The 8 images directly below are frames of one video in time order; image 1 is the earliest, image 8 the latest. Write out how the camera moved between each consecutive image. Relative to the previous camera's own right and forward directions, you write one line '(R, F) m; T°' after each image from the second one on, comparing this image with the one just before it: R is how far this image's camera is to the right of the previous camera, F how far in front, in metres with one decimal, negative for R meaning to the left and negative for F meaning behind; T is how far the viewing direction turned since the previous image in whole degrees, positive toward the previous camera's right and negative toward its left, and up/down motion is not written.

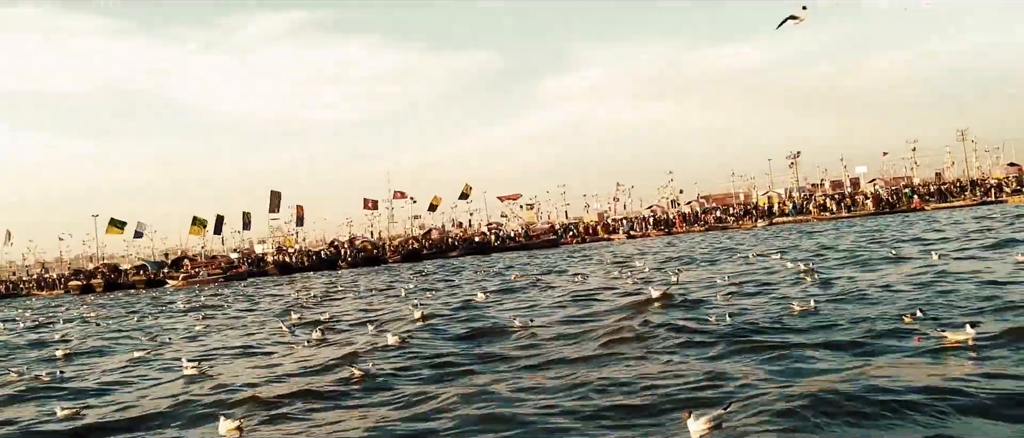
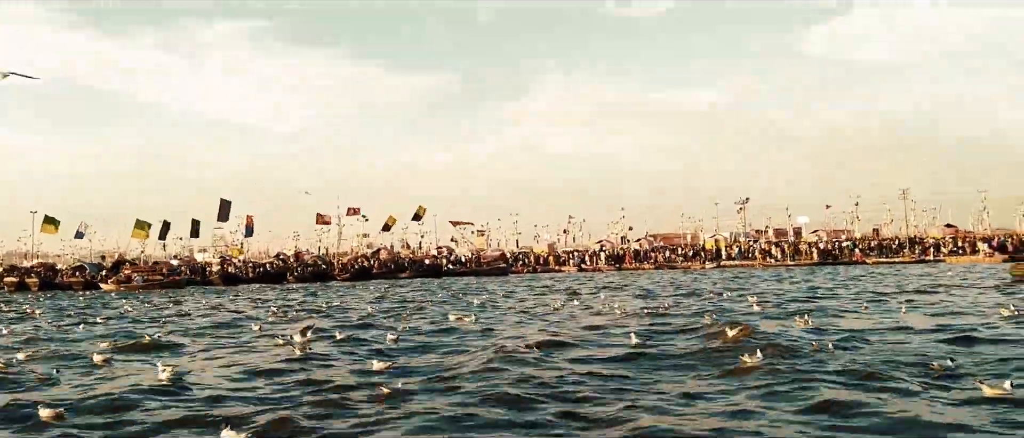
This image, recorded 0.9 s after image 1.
(-0.4, -0.3) m; +3°
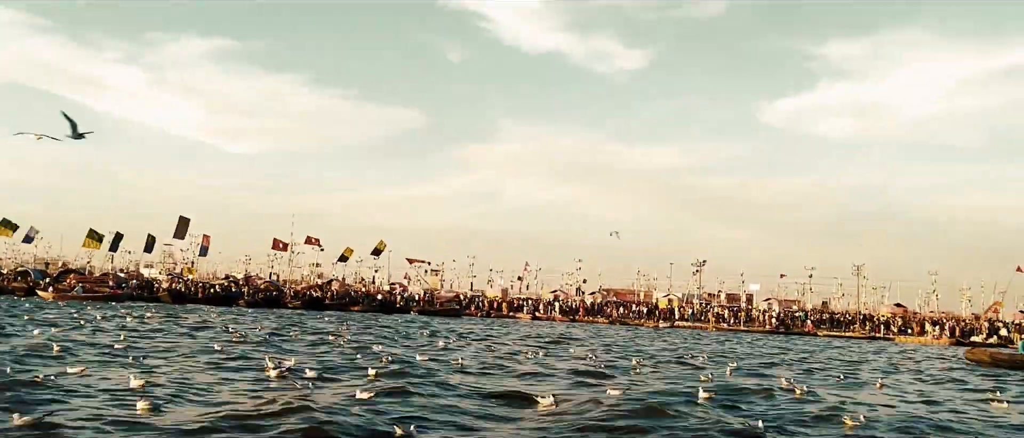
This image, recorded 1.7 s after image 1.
(-0.5, +0.1) m; +3°
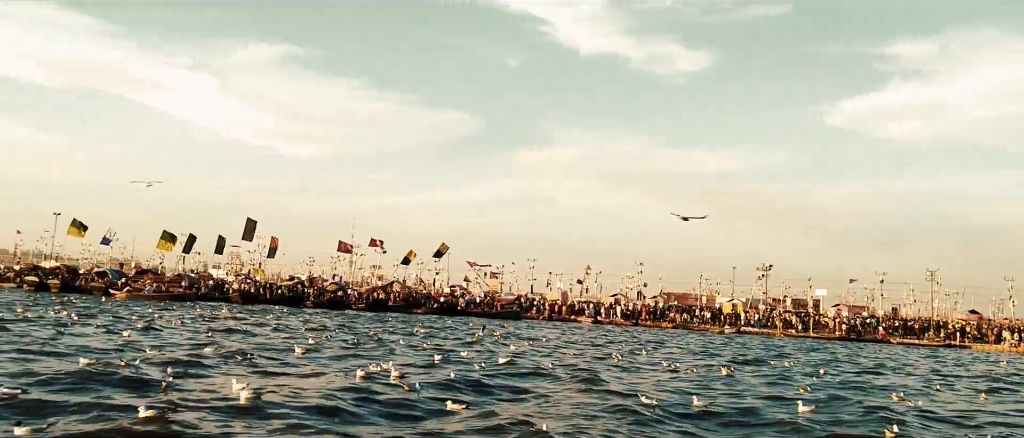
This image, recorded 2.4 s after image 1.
(-0.4, 0.0) m; -4°
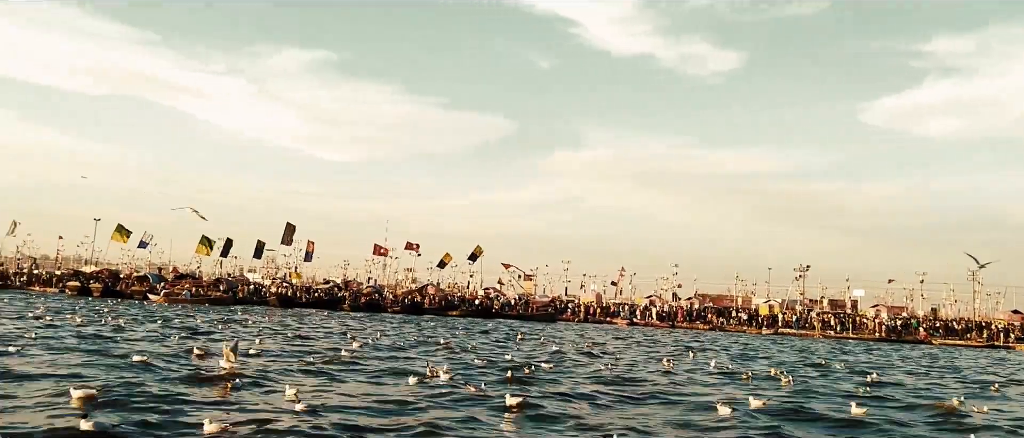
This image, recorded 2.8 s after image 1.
(-0.3, -0.1) m; -2°
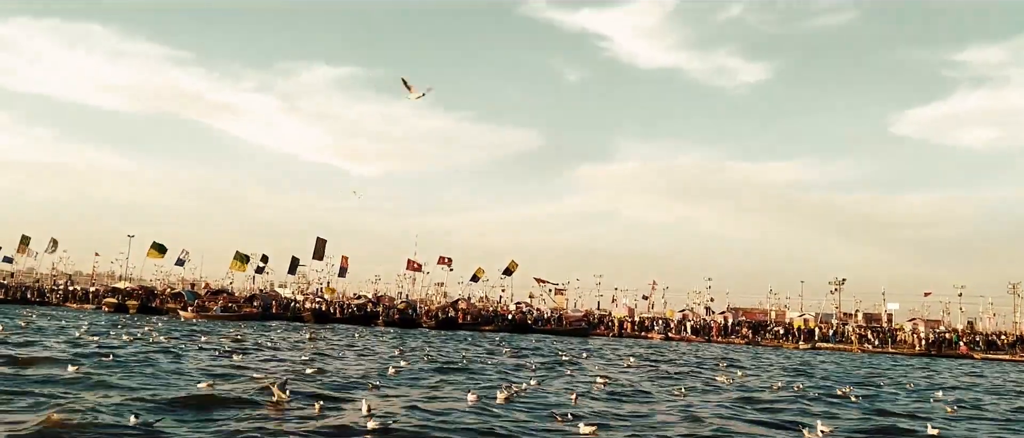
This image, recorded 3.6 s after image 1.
(-0.6, -0.1) m; -2°
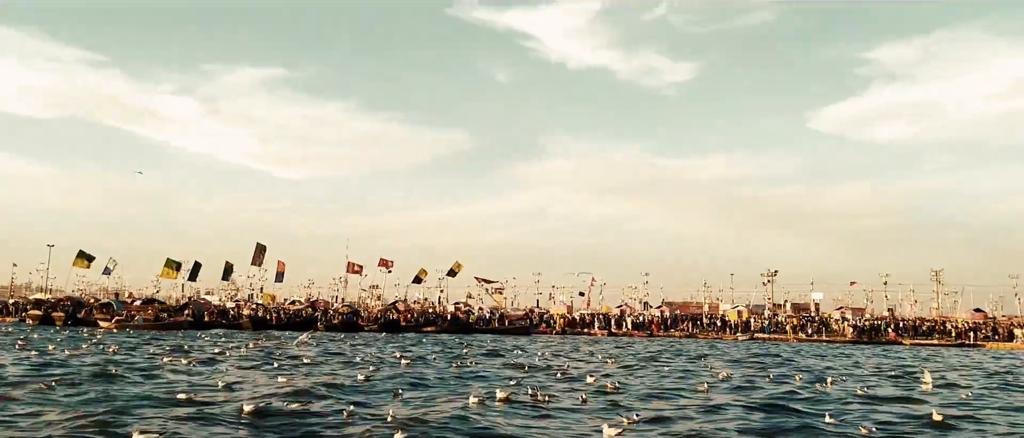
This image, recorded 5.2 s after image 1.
(-0.9, +0.1) m; +5°
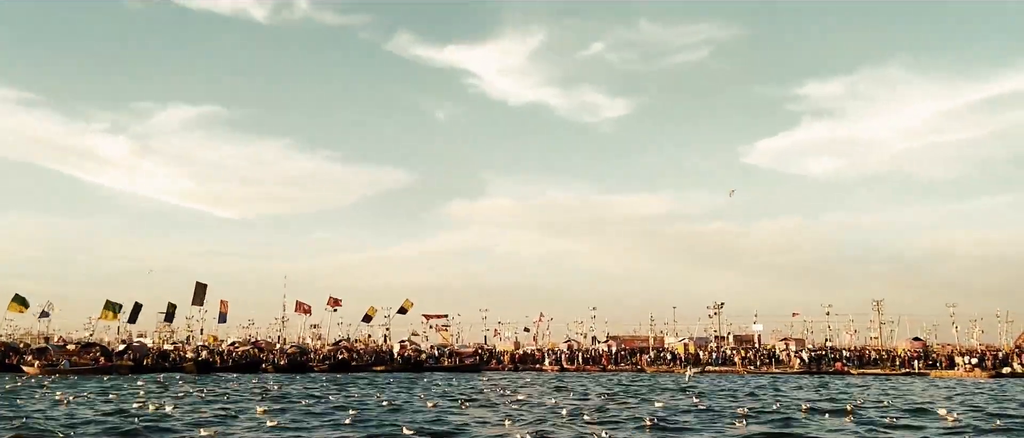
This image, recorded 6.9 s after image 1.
(-1.1, +0.1) m; +4°
